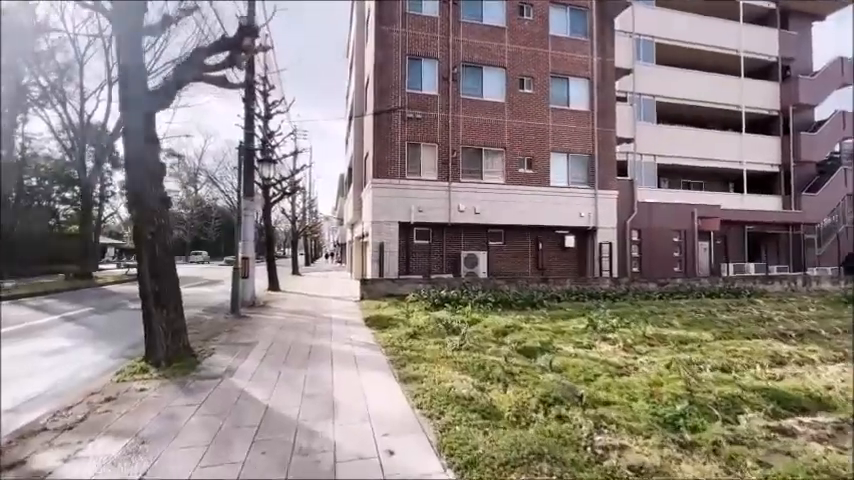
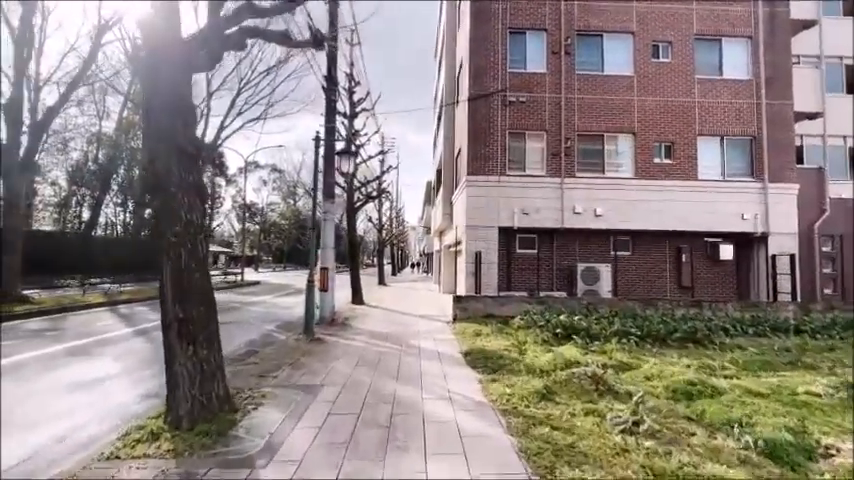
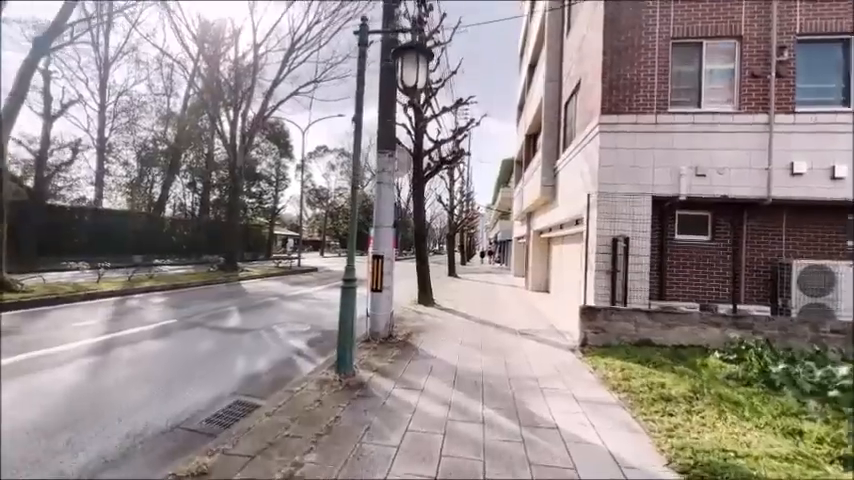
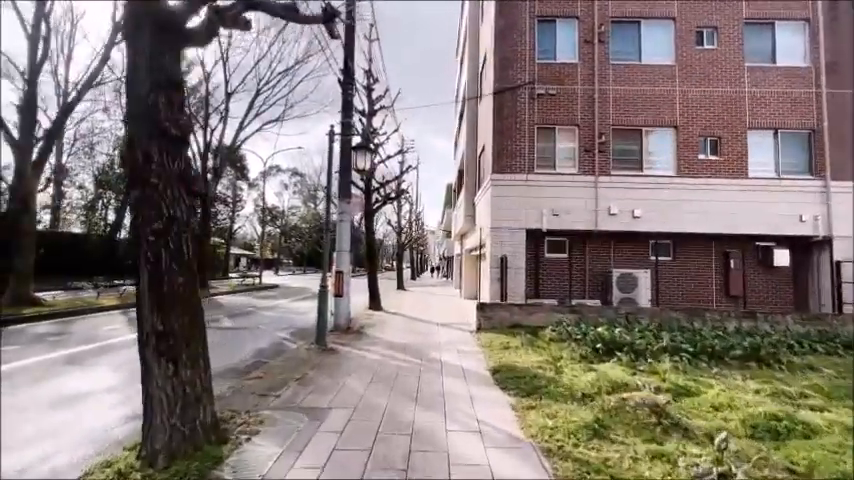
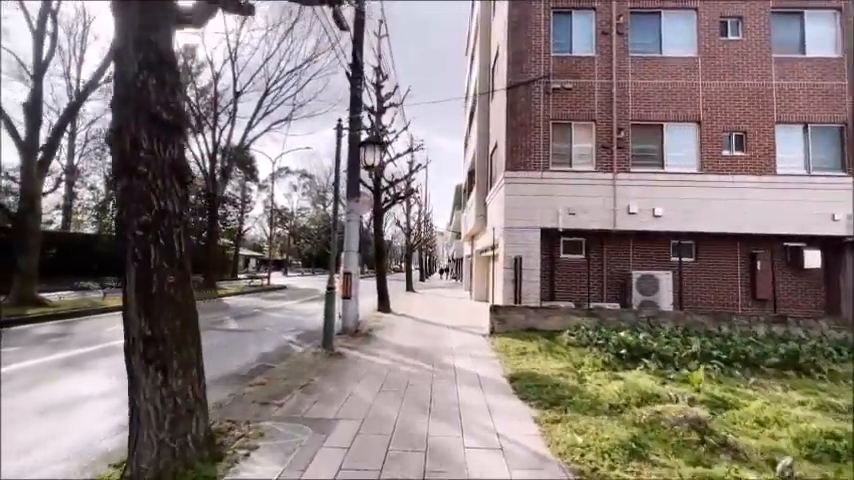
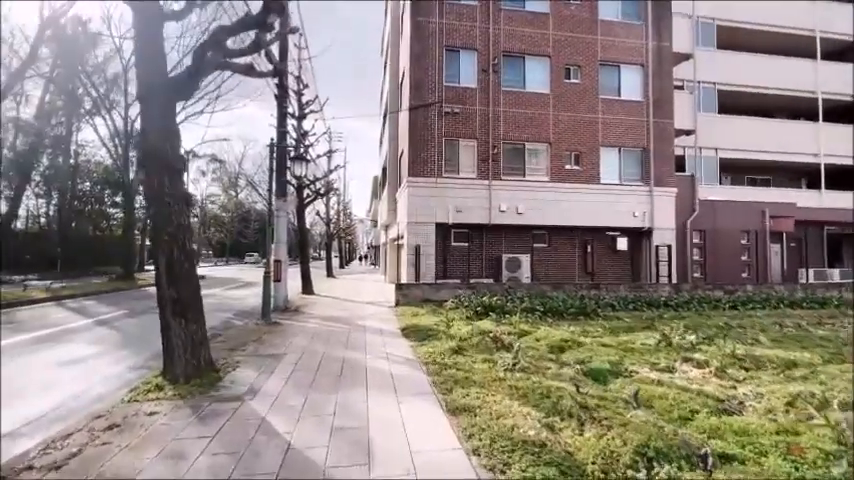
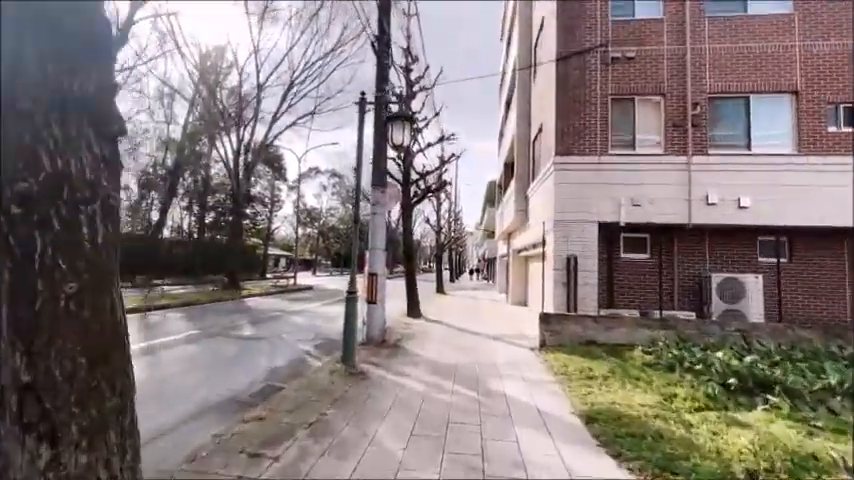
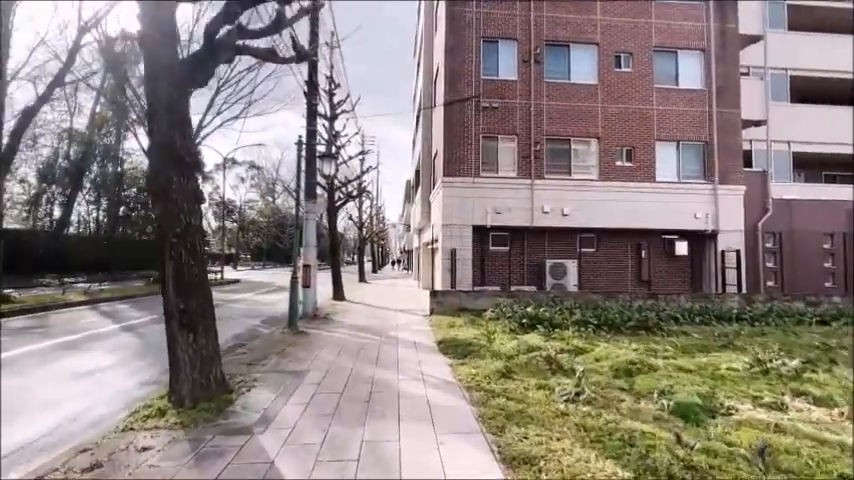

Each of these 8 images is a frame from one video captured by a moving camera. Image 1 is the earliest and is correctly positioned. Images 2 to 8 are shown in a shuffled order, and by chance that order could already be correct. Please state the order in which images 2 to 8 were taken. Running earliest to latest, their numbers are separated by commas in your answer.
6, 8, 2, 4, 5, 7, 3
